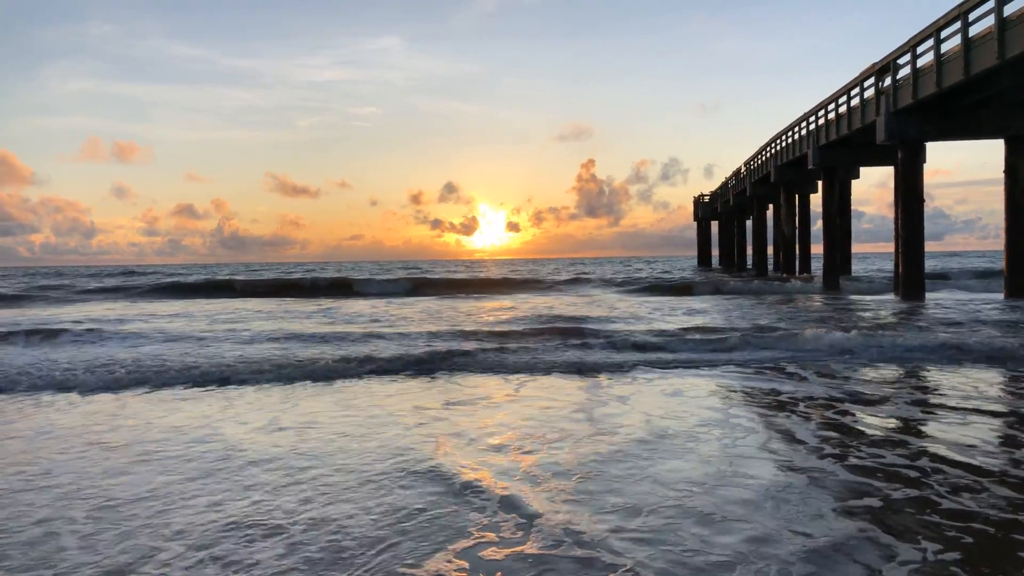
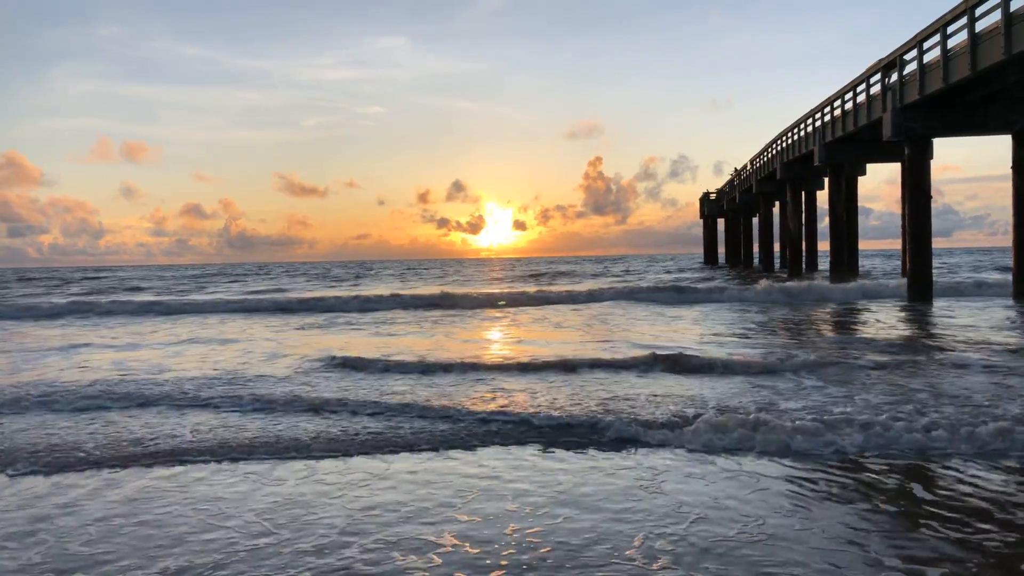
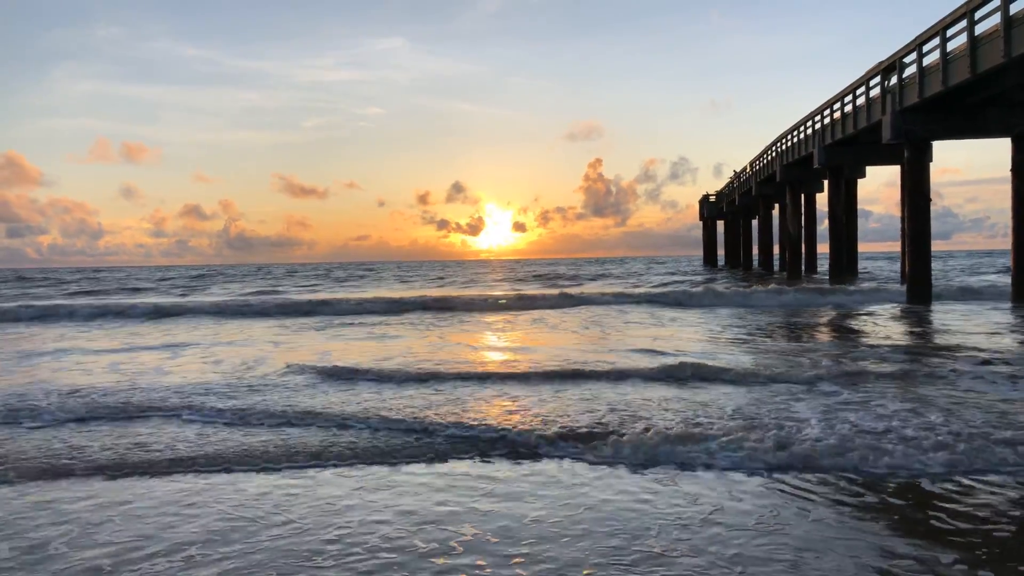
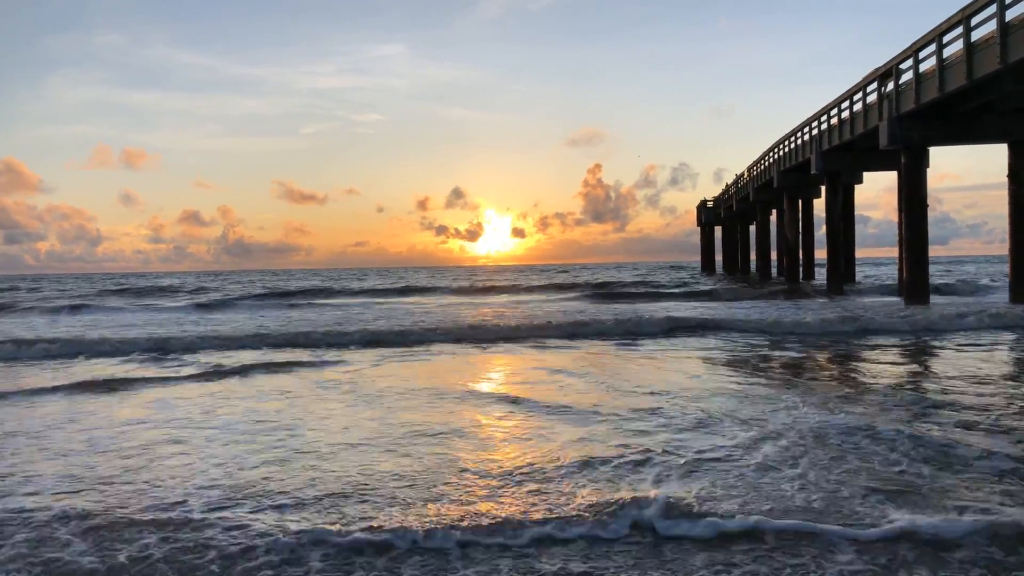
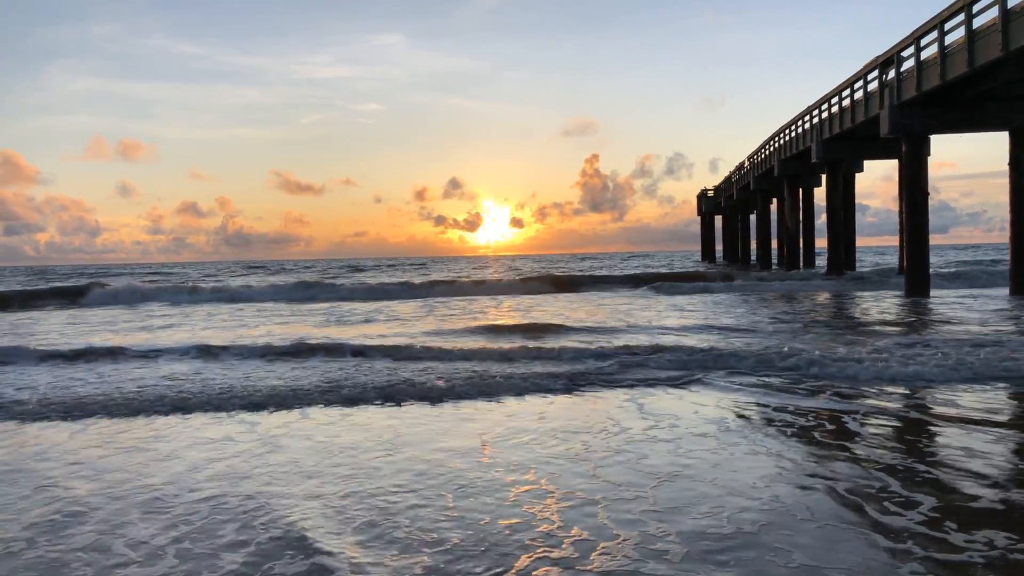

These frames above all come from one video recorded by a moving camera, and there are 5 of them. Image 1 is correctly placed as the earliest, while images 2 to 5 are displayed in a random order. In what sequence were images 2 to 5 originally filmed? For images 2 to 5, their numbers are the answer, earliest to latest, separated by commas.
5, 2, 3, 4
